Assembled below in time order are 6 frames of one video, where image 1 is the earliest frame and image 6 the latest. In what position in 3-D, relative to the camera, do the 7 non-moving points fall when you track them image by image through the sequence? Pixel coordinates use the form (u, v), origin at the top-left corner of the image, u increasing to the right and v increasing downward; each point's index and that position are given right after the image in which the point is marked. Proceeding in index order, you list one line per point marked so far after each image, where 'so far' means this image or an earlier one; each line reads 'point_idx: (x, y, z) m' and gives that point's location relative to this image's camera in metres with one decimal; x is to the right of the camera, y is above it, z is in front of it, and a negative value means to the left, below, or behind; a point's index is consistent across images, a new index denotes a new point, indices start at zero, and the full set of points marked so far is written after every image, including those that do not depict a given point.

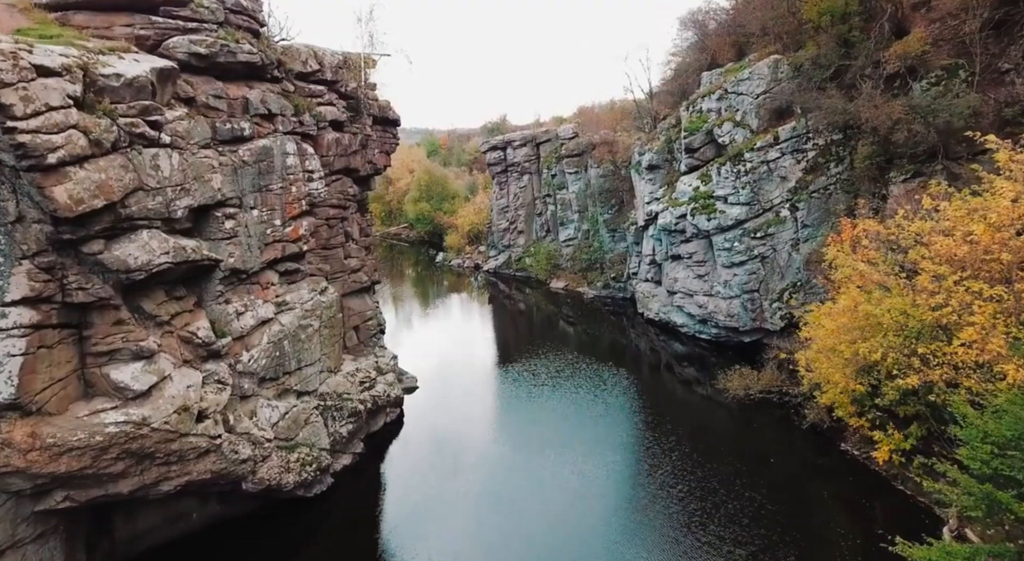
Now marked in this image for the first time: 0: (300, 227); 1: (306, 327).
0: (-5.6, +1.4, +17.6) m
1: (-5.4, -1.2, +17.6) m
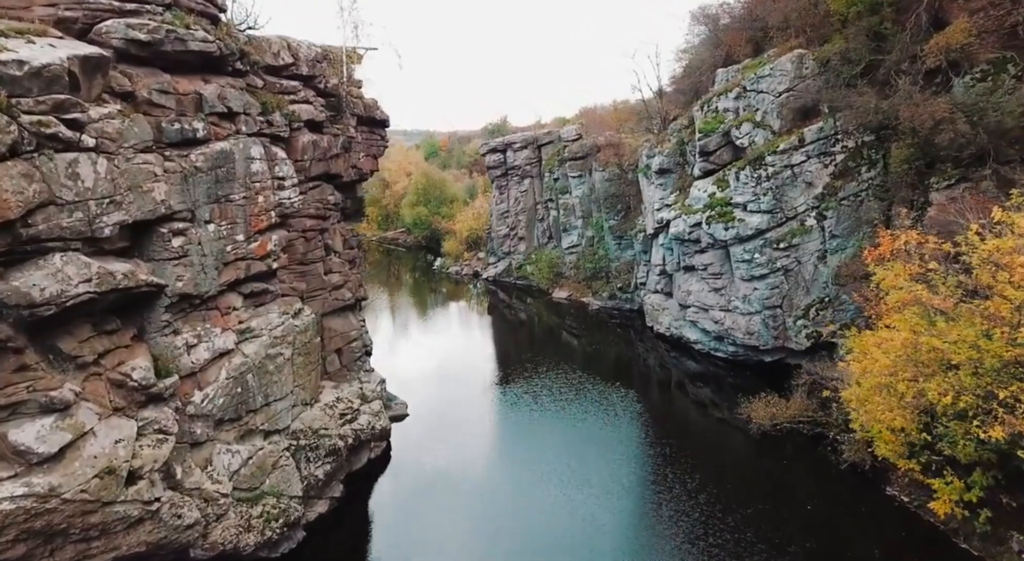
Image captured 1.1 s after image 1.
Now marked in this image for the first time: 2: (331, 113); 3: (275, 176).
0: (-5.6, +0.9, +15.4) m
1: (-5.4, -1.7, +15.3) m
2: (-5.2, +4.8, +19.2) m
3: (-5.5, +2.4, +15.6) m
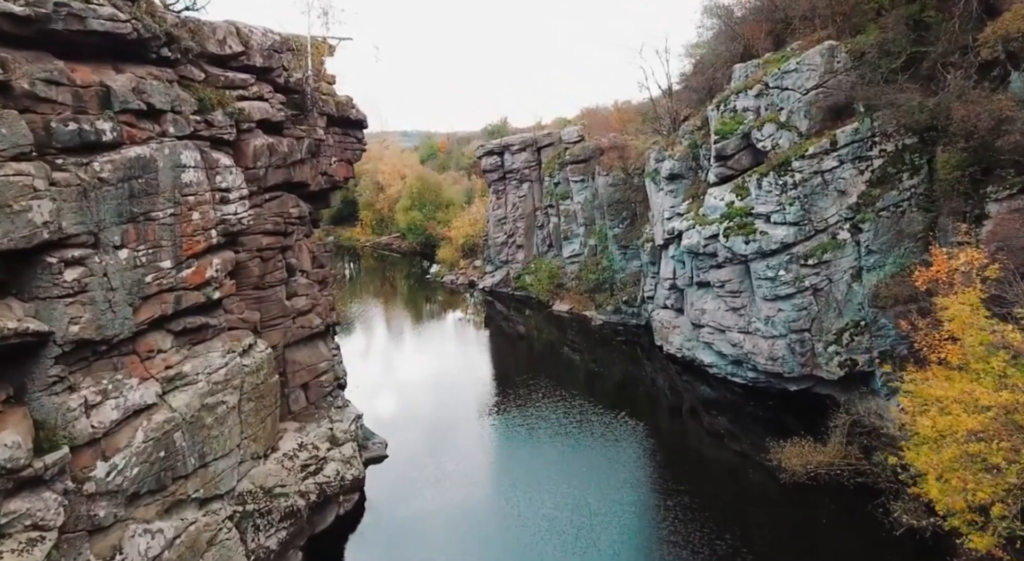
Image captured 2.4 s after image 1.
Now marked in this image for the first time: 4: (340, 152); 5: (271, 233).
0: (-5.8, +0.3, +12.7) m
1: (-5.6, -2.4, +12.6) m
2: (-5.4, +4.2, +16.5) m
3: (-5.7, +1.8, +12.9) m
4: (-4.9, +3.7, +19.0) m
5: (-5.6, +1.1, +15.7) m
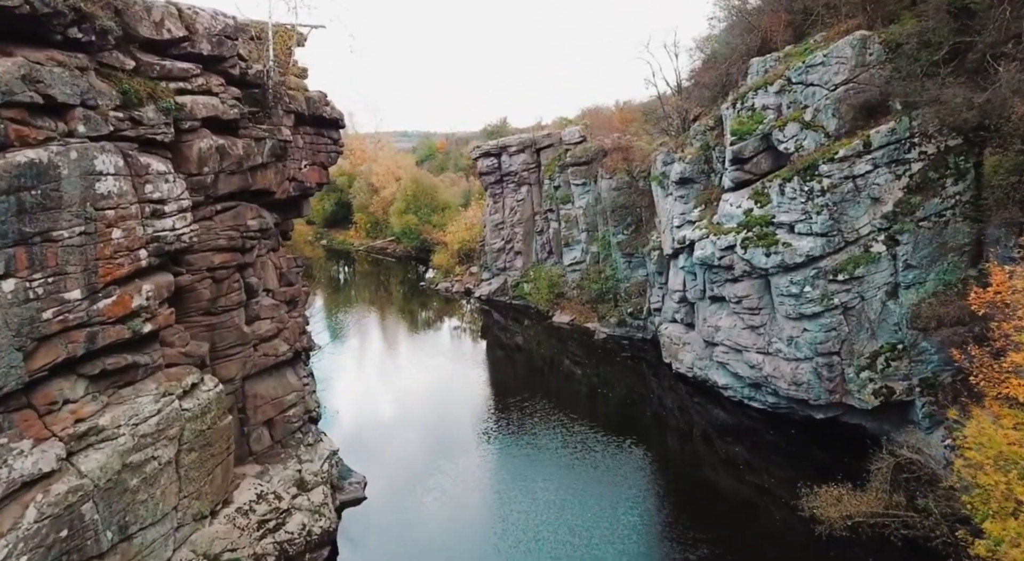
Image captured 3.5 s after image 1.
0: (-5.9, -0.2, +10.5) m
1: (-5.7, -2.8, +10.4) m
2: (-5.5, +3.7, +14.3) m
3: (-5.9, +1.3, +10.7) m
4: (-5.0, +3.2, +16.8) m
5: (-5.8, +0.6, +13.5) m
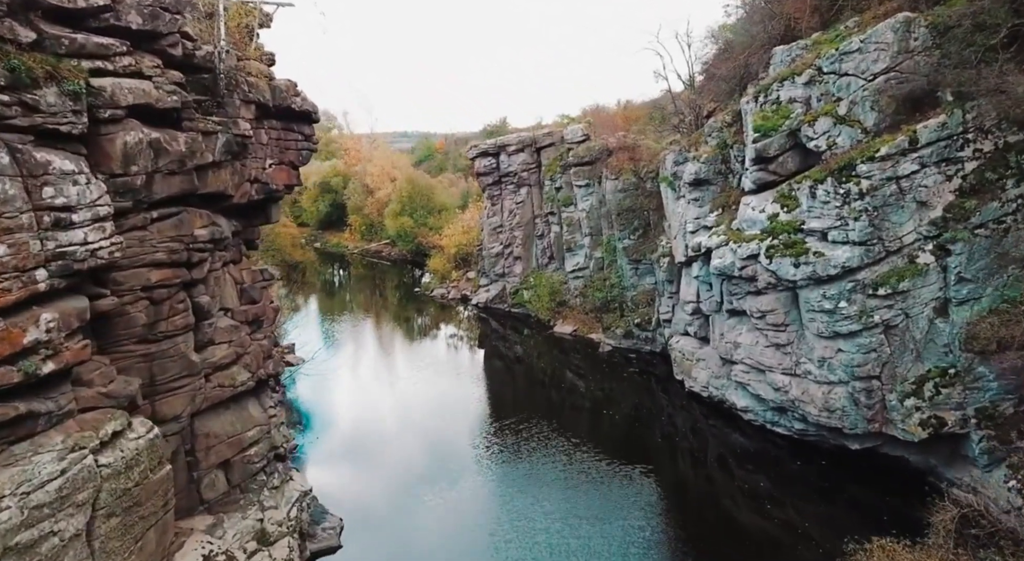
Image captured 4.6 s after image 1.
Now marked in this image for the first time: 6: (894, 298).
0: (-6.0, -0.6, +8.2) m
1: (-5.8, -3.2, +8.2) m
2: (-5.6, +3.3, +12.1) m
3: (-5.9, +0.9, +8.4) m
4: (-5.1, +2.8, +14.6) m
5: (-5.8, +0.3, +11.2) m
6: (+9.5, -0.4, +16.7) m
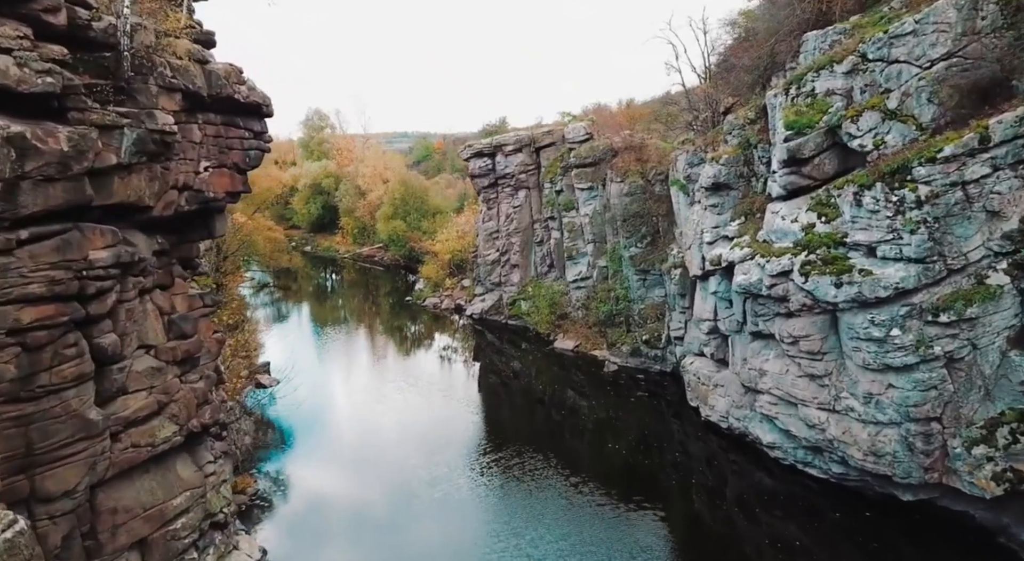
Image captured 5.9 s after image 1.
0: (-6.2, -1.1, +5.5) m
1: (-6.0, -3.7, +5.5) m
2: (-5.8, +2.8, +9.4) m
3: (-6.1, +0.4, +5.8) m
4: (-5.3, +2.3, +11.9) m
5: (-6.0, -0.3, +8.6) m
6: (+9.3, -1.0, +14.0) m
